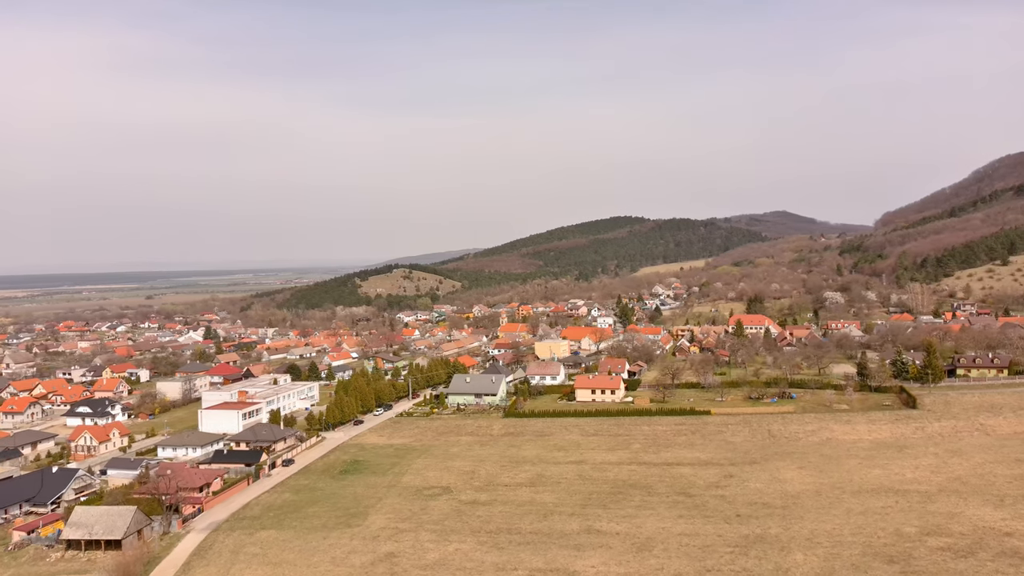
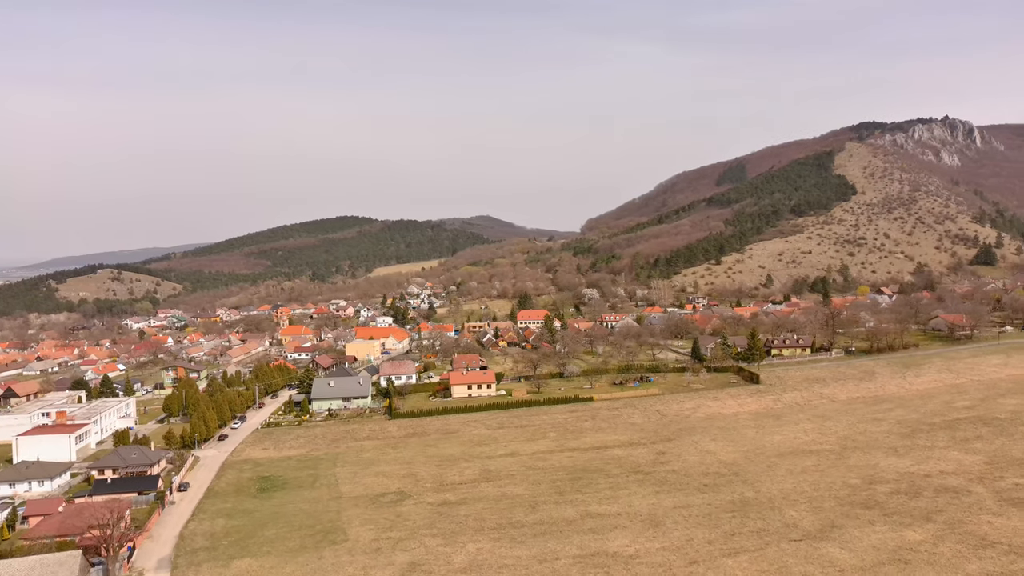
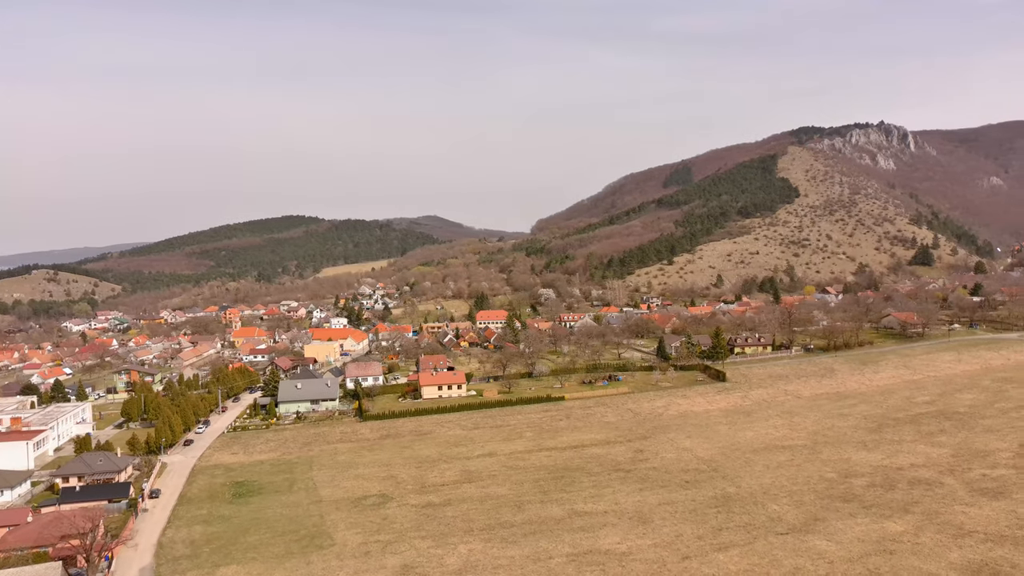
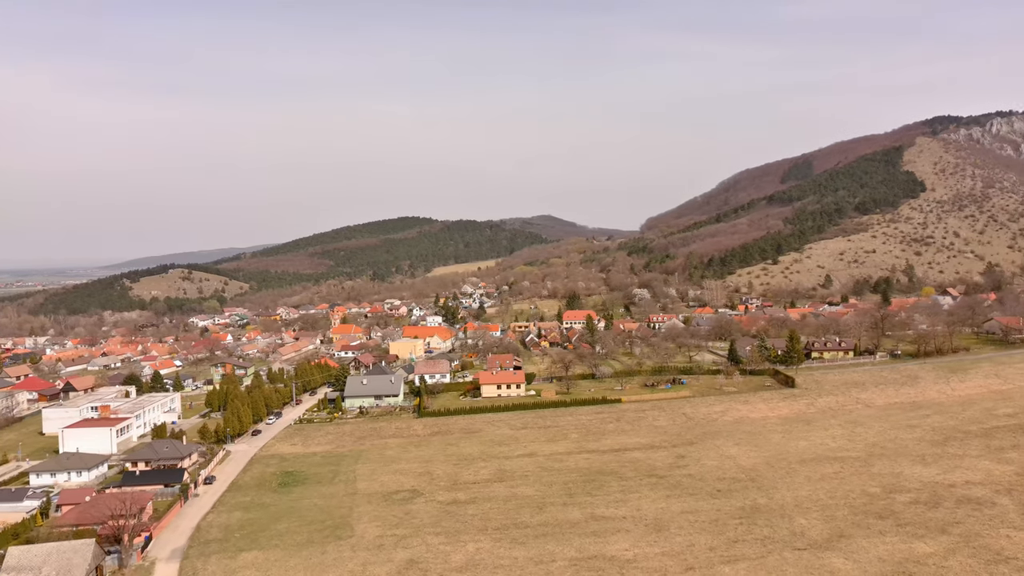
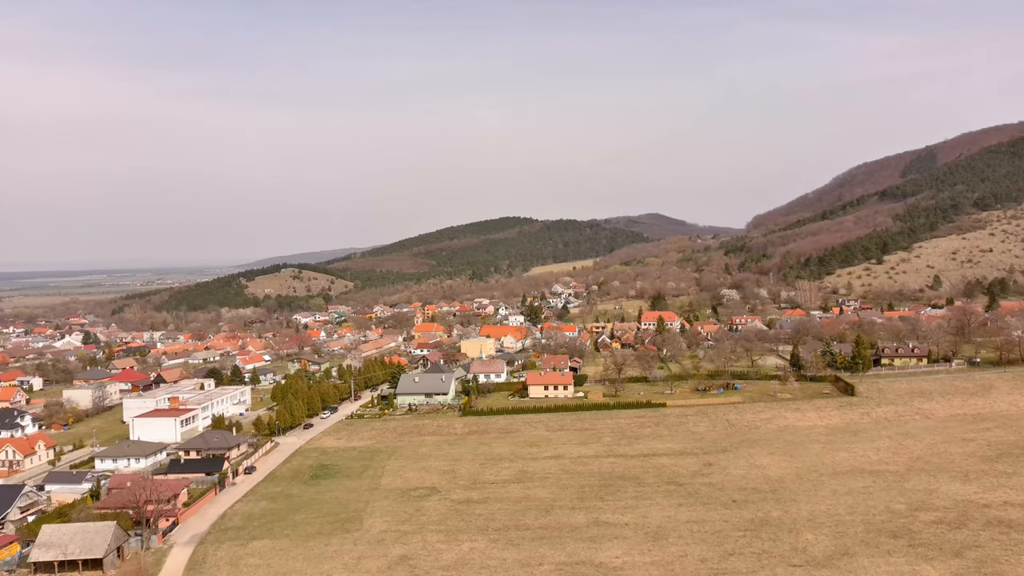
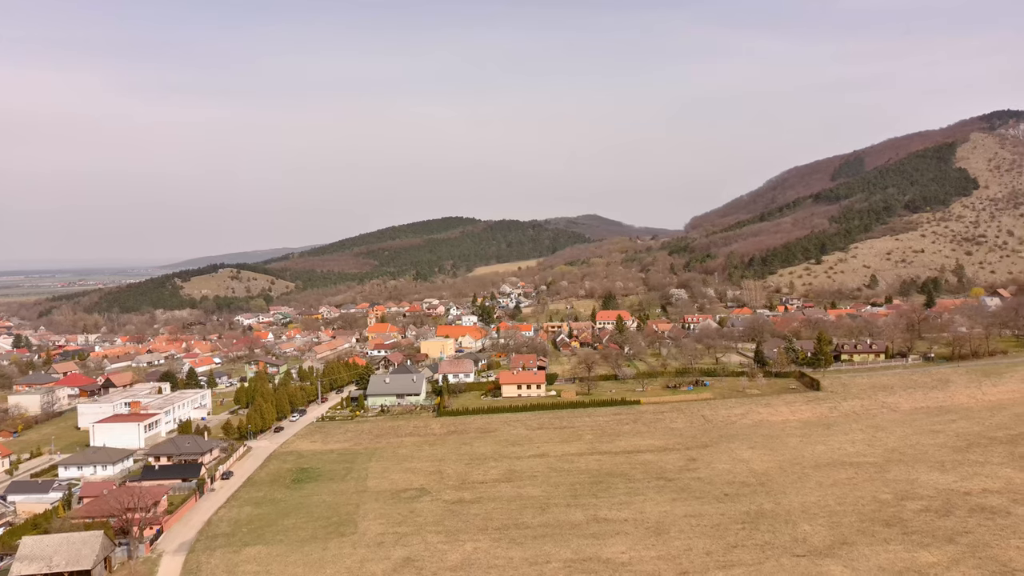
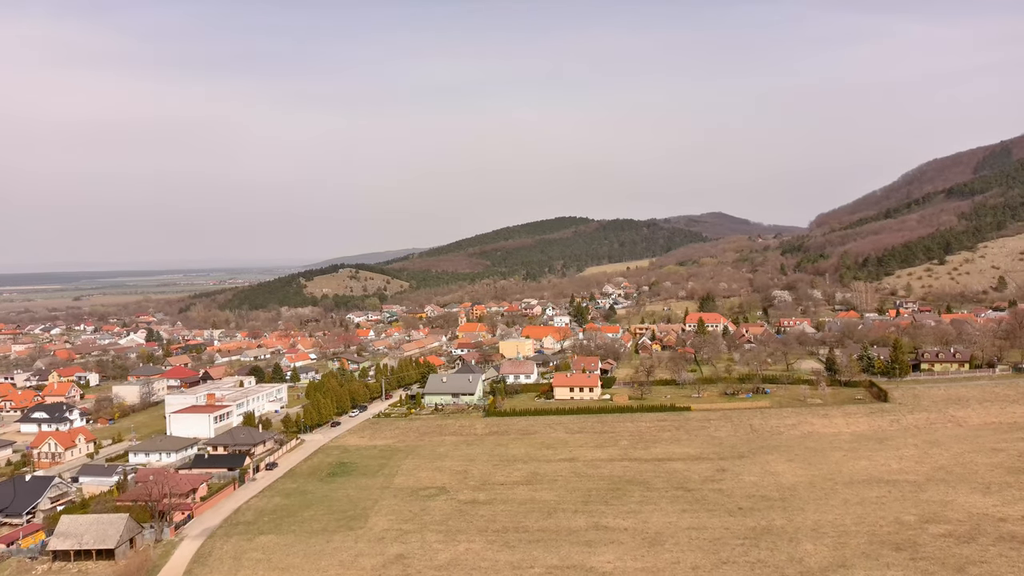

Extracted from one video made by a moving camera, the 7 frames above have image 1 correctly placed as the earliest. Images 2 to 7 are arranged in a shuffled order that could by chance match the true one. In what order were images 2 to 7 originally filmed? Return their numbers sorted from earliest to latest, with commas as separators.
7, 5, 6, 4, 2, 3
